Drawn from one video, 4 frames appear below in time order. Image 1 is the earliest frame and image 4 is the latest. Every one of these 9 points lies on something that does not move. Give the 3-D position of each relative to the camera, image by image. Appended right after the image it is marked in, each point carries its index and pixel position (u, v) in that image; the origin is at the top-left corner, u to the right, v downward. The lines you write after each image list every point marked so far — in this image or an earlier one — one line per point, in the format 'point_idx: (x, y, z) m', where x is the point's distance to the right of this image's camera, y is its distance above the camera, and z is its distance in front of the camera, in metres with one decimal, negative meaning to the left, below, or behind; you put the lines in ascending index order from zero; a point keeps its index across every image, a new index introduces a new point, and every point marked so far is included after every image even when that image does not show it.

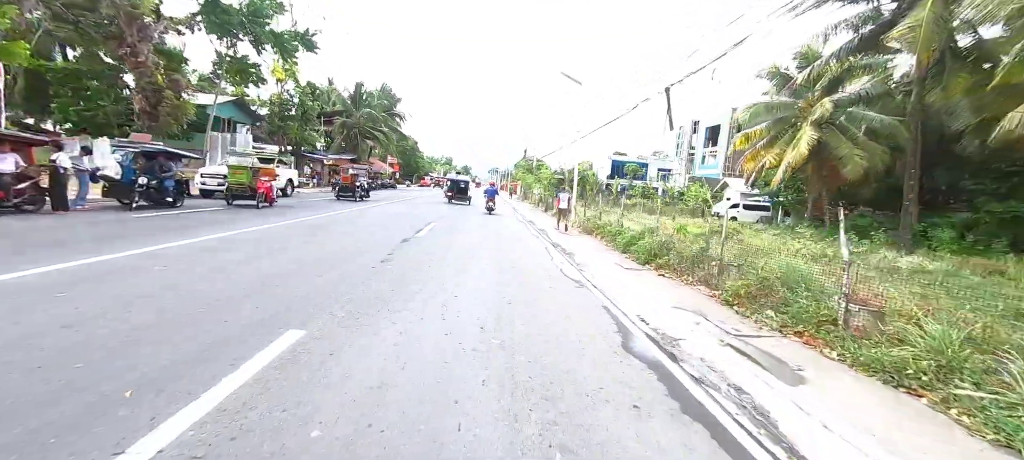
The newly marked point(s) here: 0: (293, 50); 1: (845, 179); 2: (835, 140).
0: (-10.5, +8.6, +19.3) m
1: (+13.7, +2.1, +16.4) m
2: (+12.9, +3.6, +16.0) m
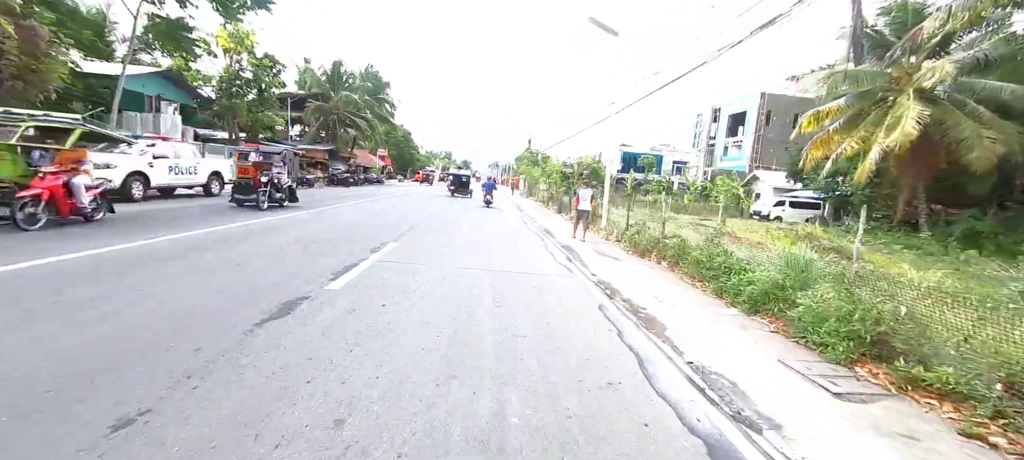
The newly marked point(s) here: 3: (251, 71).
0: (-10.3, +8.4, +15.1) m
1: (+13.8, +1.9, +12.3) m
2: (+13.0, +3.3, +11.9) m
3: (-11.5, +7.0, +17.7) m
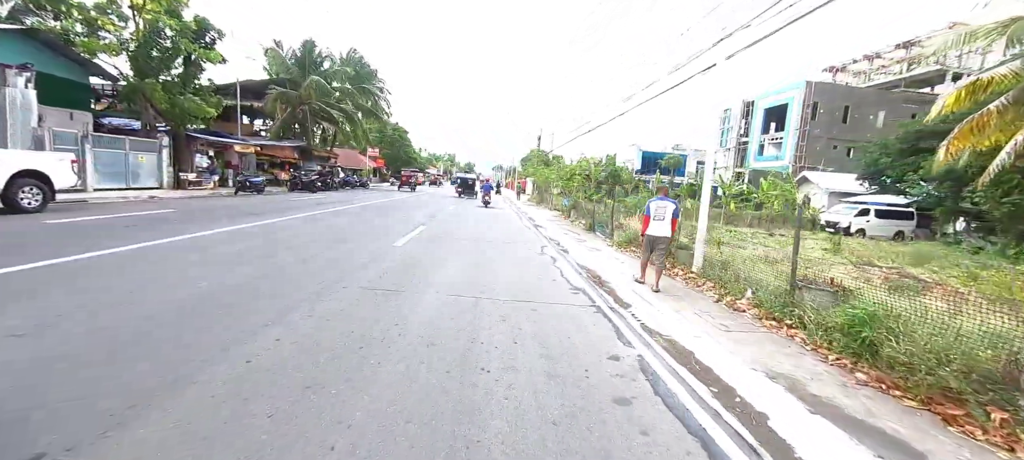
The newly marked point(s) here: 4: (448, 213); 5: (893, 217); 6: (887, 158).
0: (-10.0, +7.7, +10.6) m
1: (+14.1, +1.2, +7.5) m
2: (+13.3, +2.7, +7.1) m
3: (-11.1, +6.3, +13.2) m
4: (-3.0, +0.7, +18.9) m
5: (+17.0, +0.6, +18.0) m
6: (+17.7, +3.4, +19.0) m
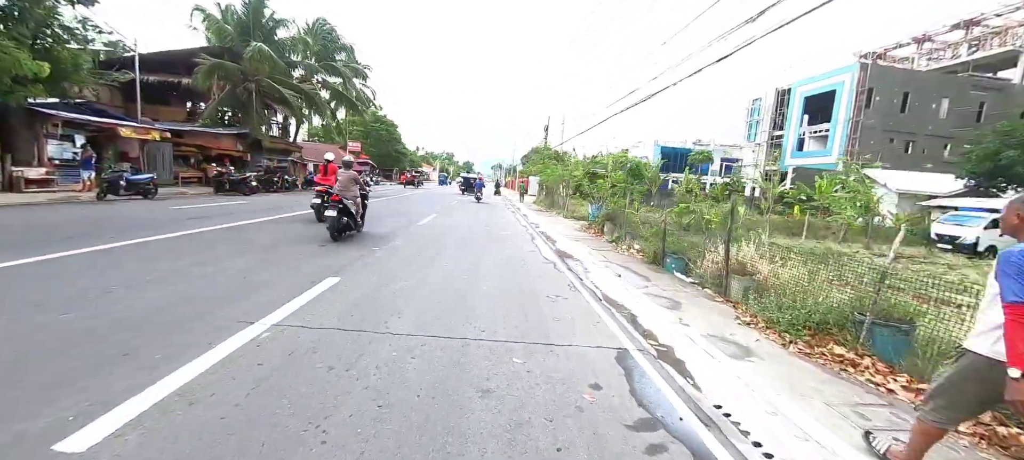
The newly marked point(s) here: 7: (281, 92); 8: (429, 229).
0: (-9.8, +7.1, +5.8) m
1: (+14.3, +0.7, +2.8) m
2: (+13.5, +2.1, +2.5) m
3: (-11.0, +5.7, +8.4) m
4: (-2.9, +0.2, +14.2) m
5: (+17.2, 0.0, +13.3) m
6: (+17.8, +2.8, +14.4) m
7: (-10.0, +5.9, +17.0) m
8: (-2.9, 0.0, +12.4) m
